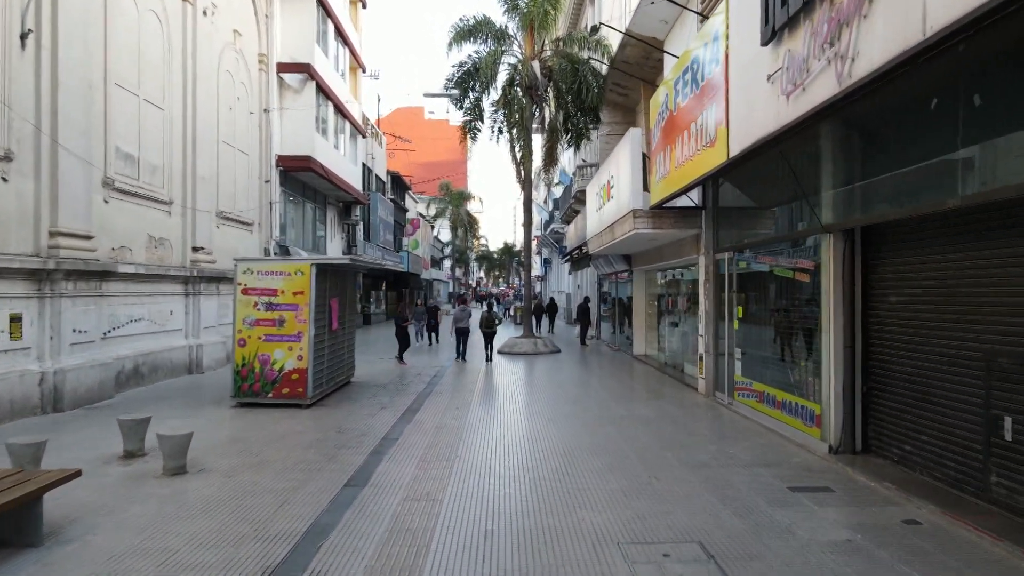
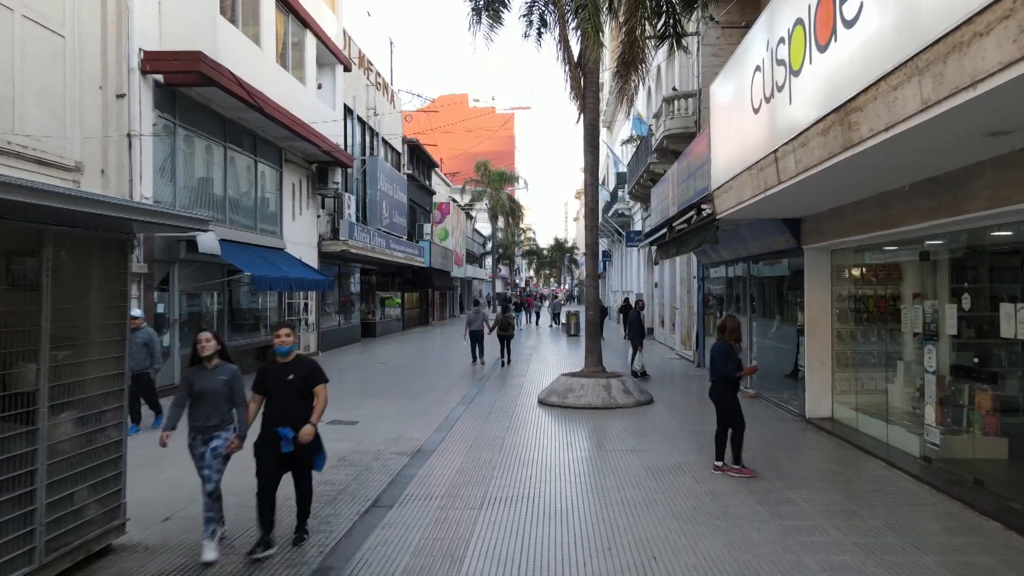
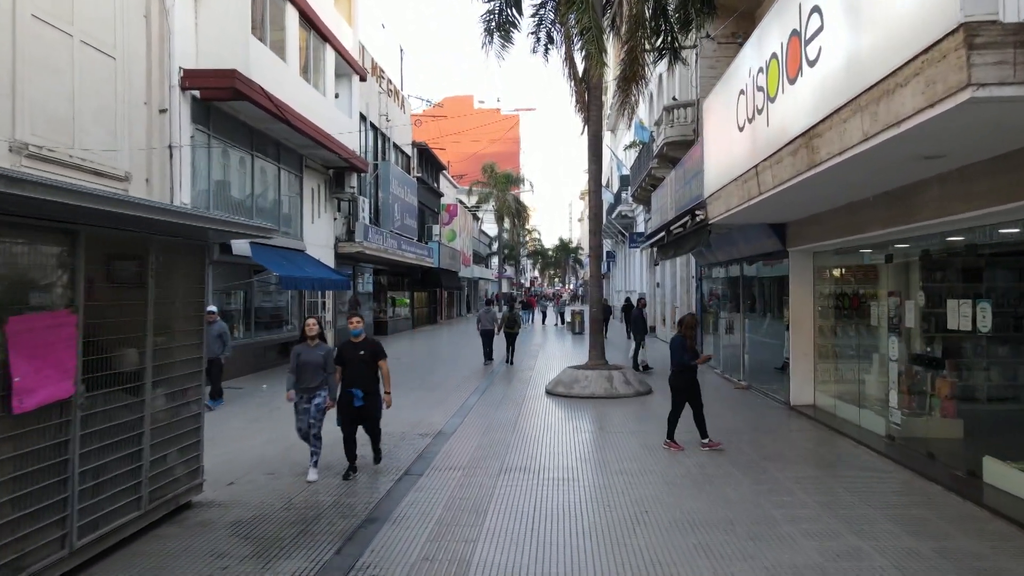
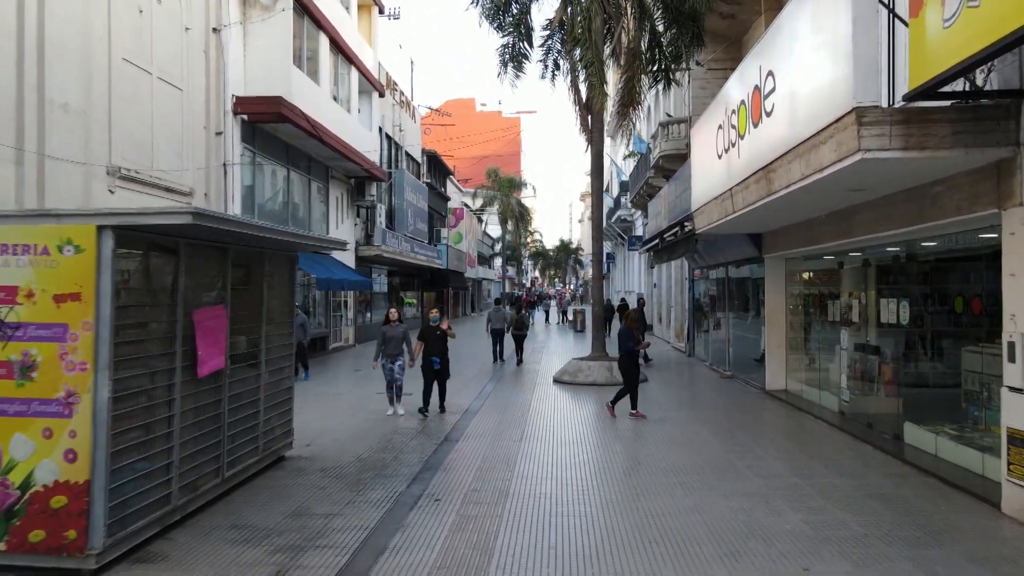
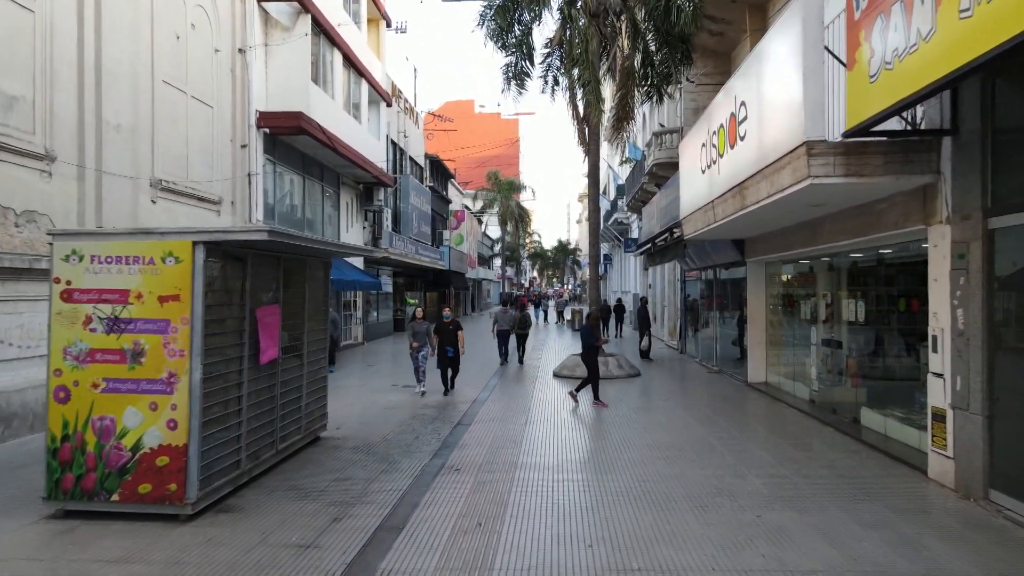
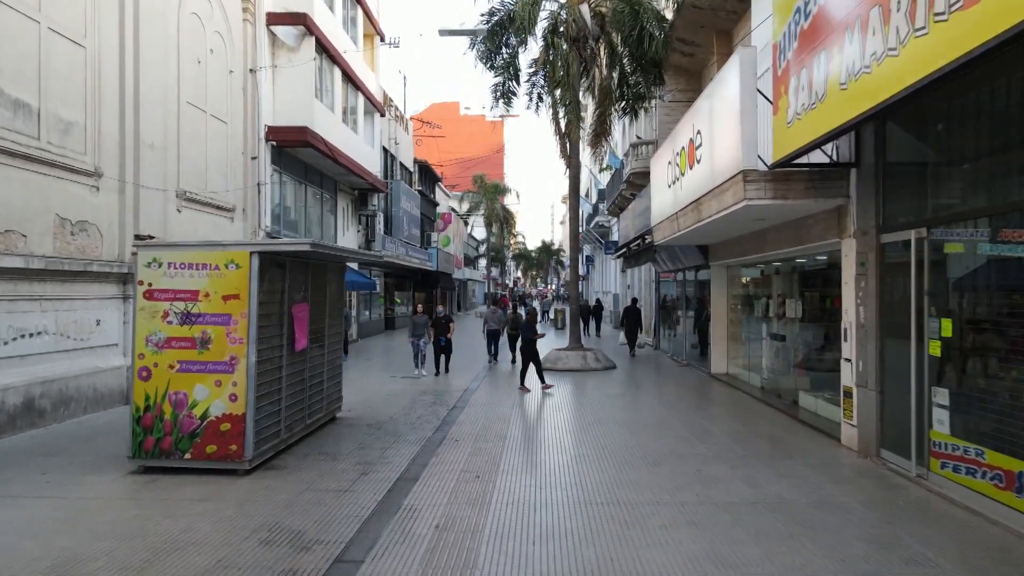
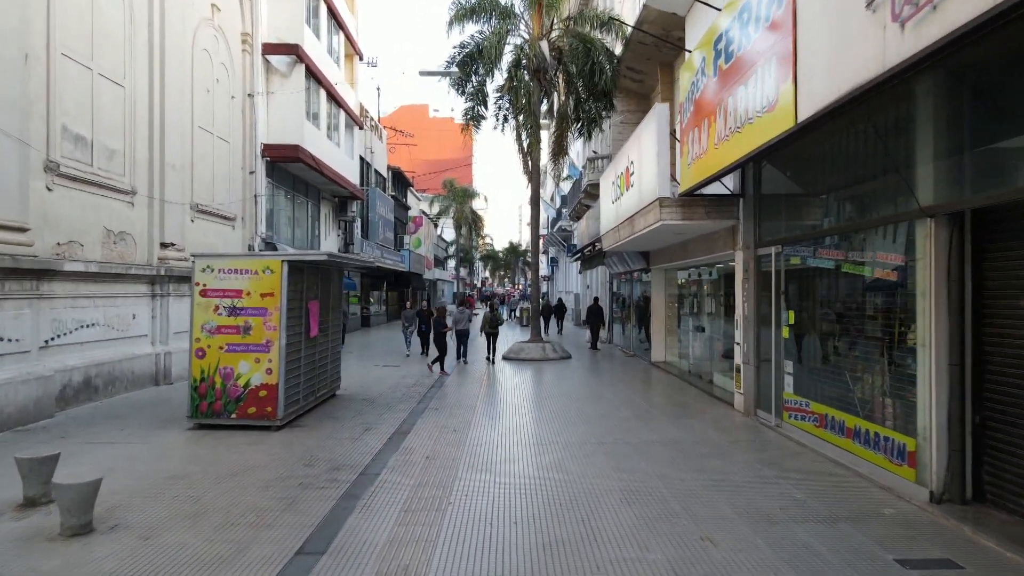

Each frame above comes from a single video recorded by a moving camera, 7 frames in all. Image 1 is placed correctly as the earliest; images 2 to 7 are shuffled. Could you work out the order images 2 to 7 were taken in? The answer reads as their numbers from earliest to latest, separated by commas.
7, 6, 5, 4, 3, 2
